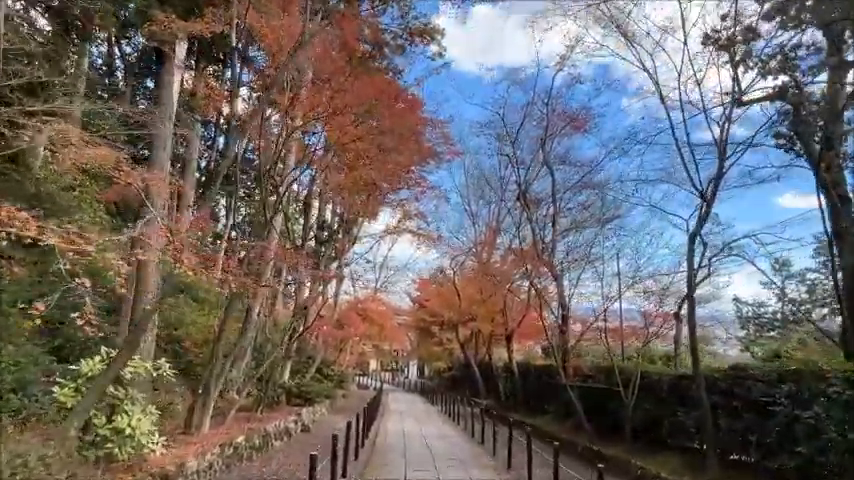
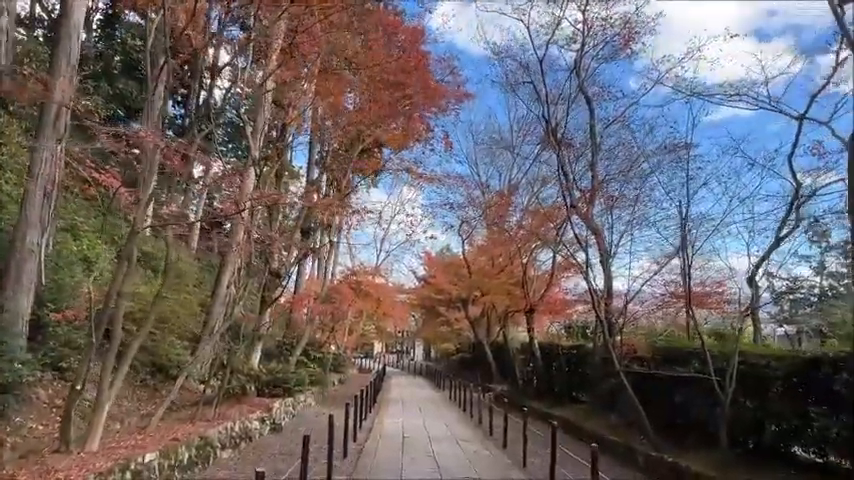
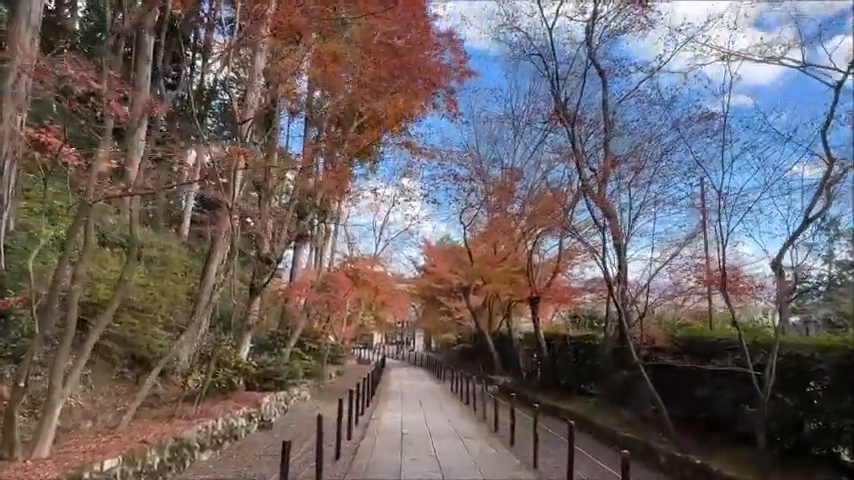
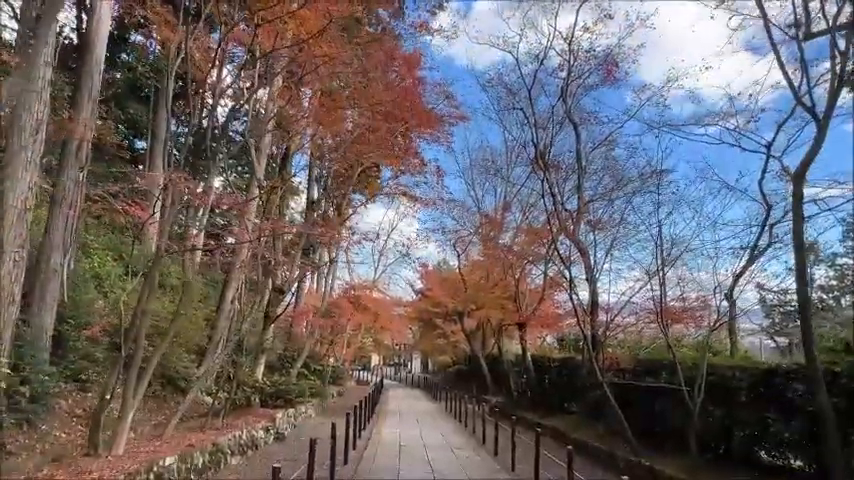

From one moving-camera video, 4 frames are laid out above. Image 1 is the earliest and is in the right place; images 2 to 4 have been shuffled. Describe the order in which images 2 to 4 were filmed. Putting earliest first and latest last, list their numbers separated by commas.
4, 2, 3
